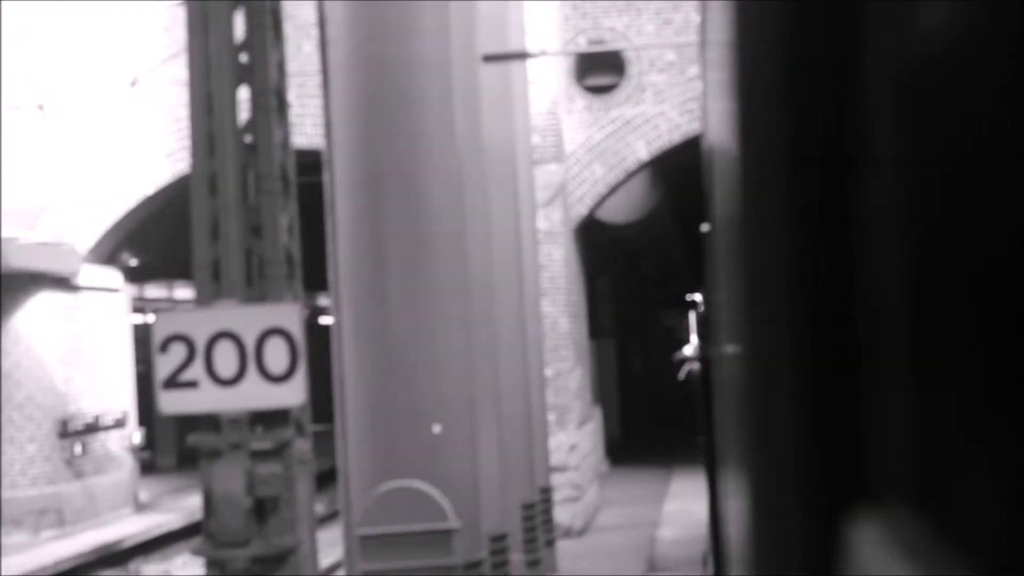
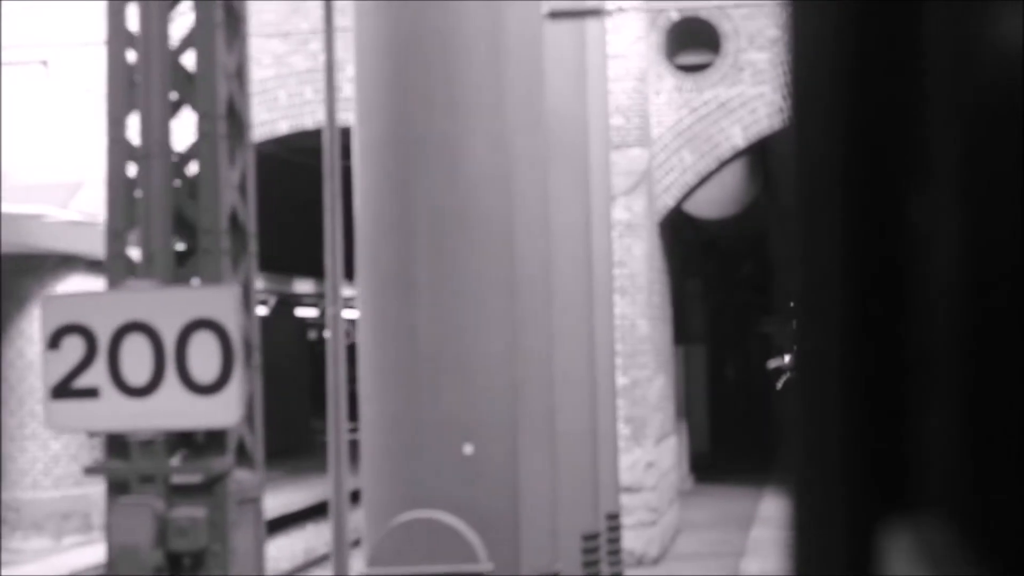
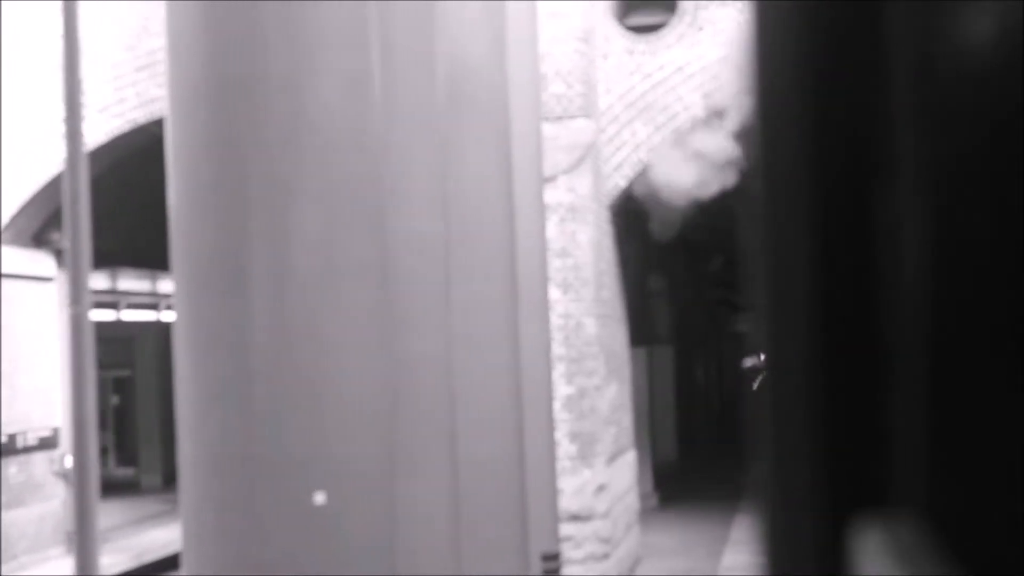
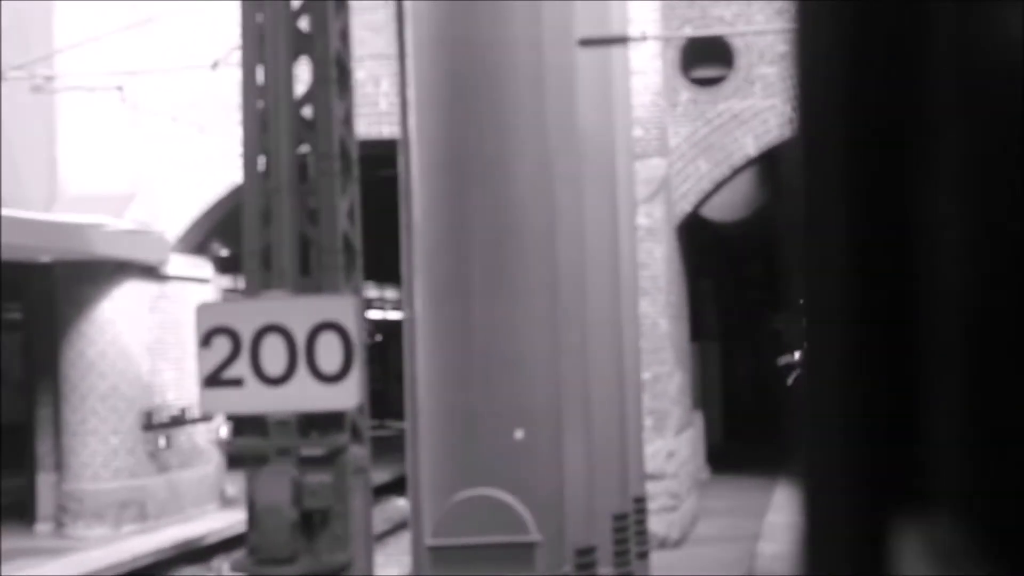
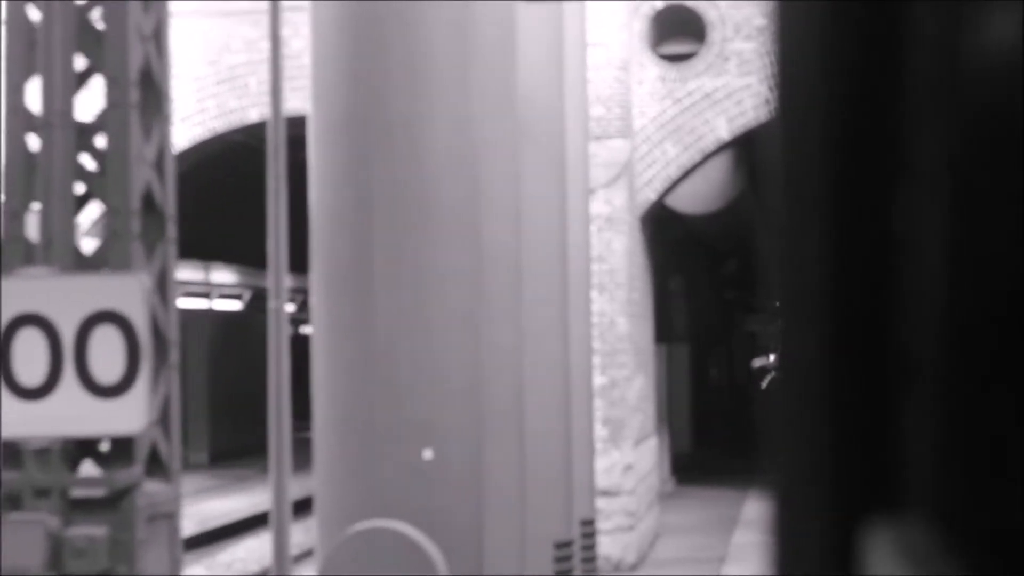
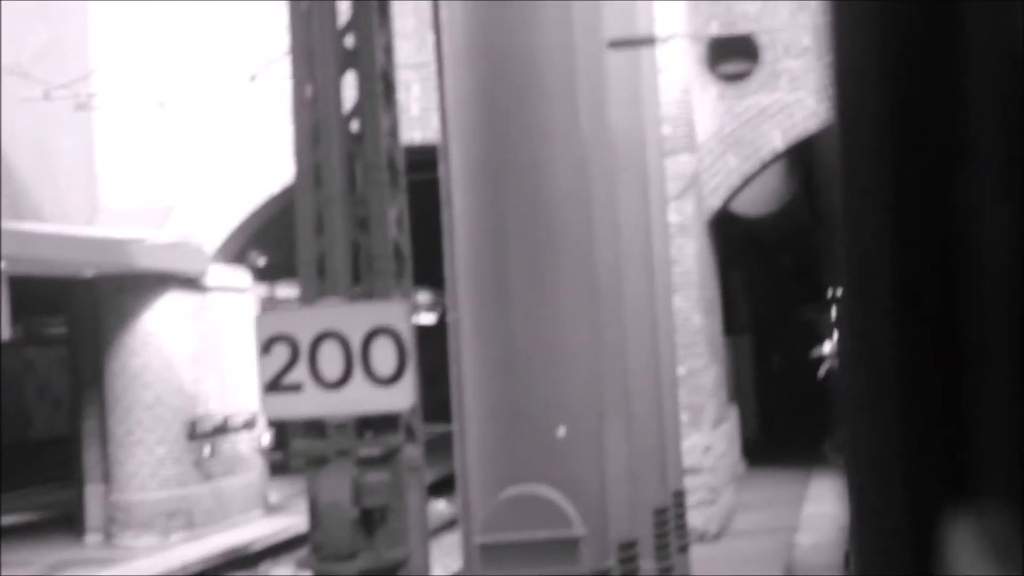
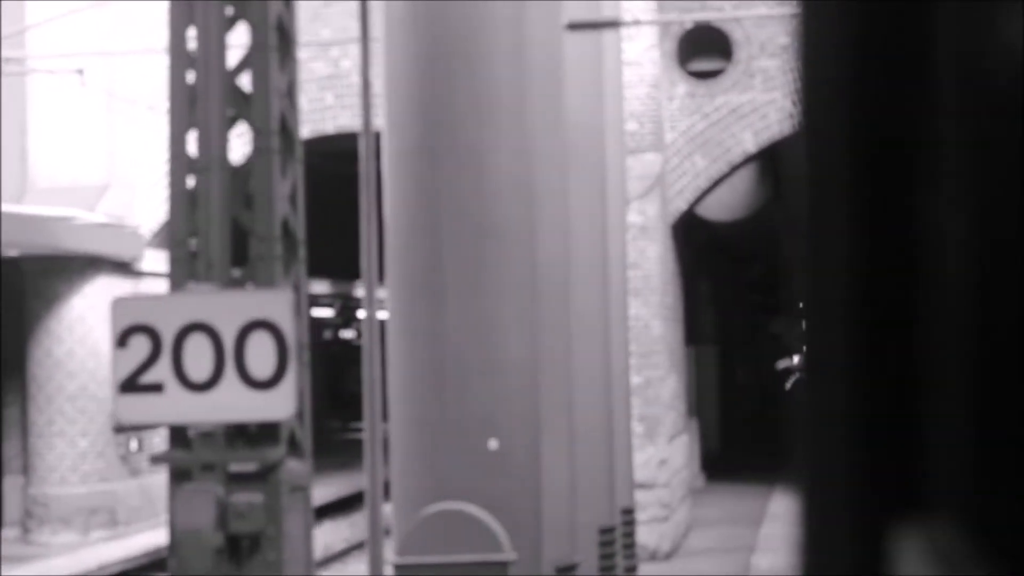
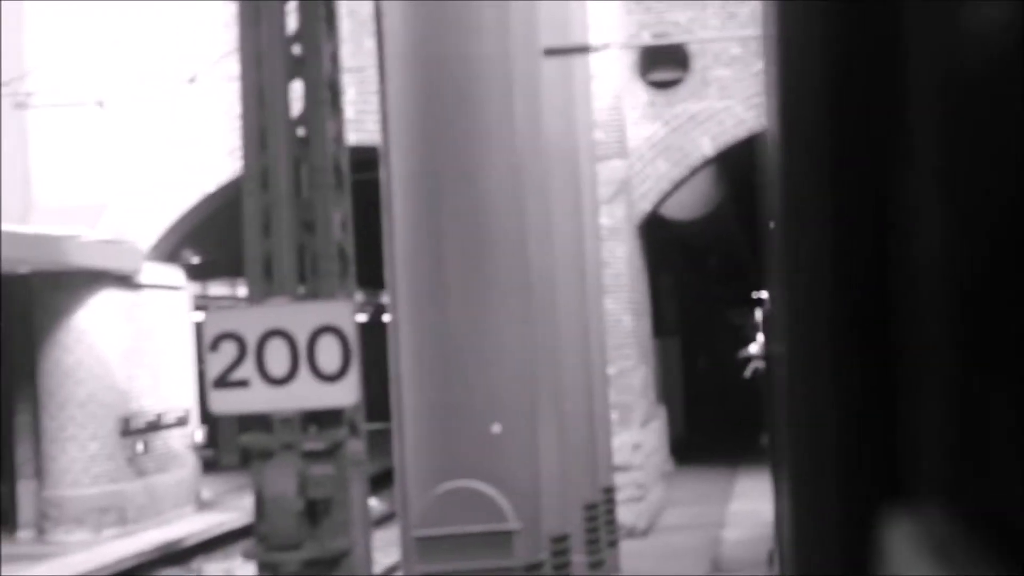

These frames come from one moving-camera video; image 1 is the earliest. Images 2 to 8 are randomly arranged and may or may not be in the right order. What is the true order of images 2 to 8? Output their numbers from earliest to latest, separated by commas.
8, 6, 4, 7, 2, 5, 3
